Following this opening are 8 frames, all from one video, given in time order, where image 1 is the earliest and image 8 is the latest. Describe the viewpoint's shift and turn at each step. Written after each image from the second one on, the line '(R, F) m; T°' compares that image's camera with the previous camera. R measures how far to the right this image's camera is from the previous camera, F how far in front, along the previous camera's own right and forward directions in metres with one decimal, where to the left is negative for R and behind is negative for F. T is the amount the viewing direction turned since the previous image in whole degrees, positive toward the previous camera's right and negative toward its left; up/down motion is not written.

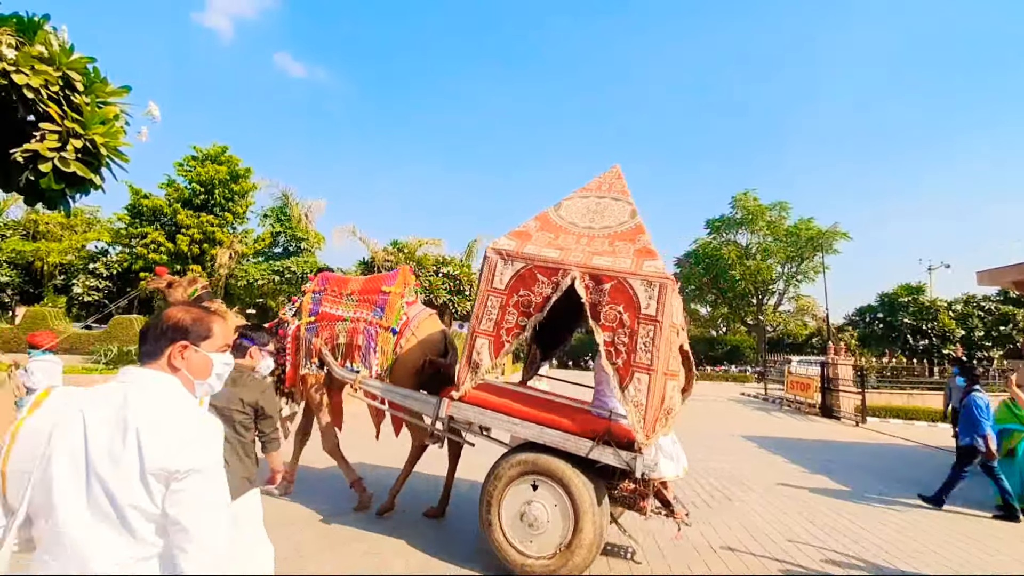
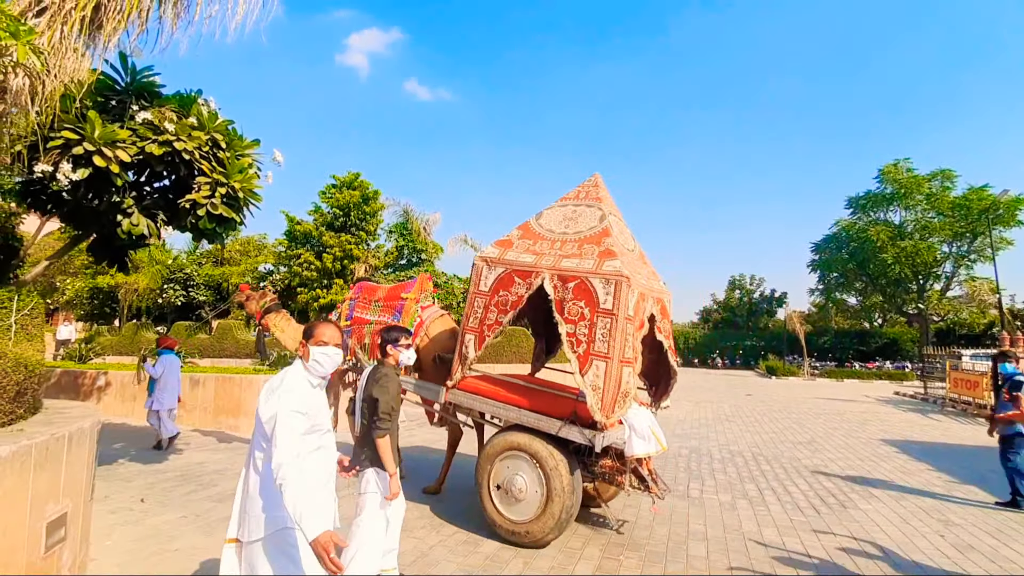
(+0.7, -0.2) m; -14°
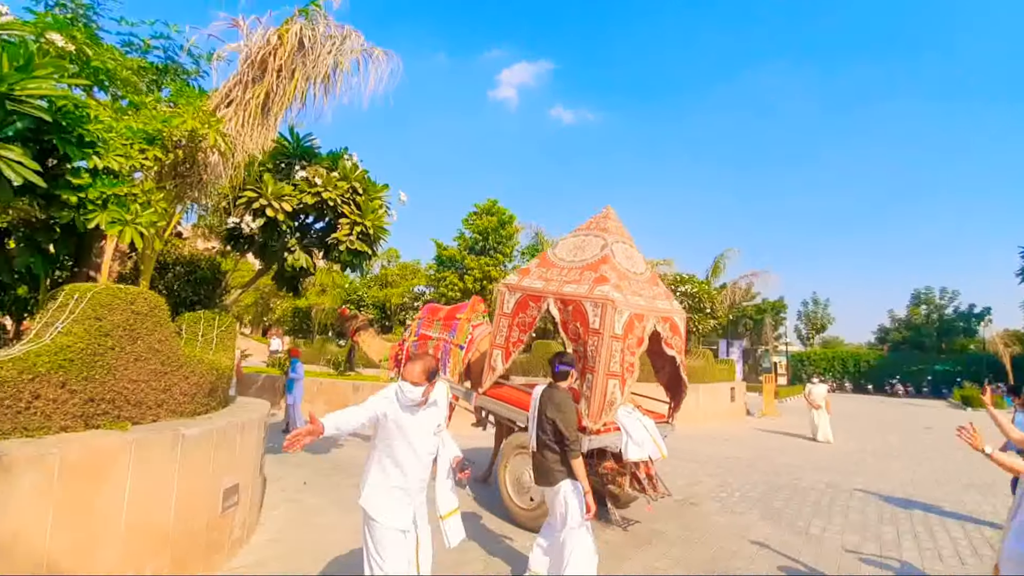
(+0.7, -0.3) m; -16°
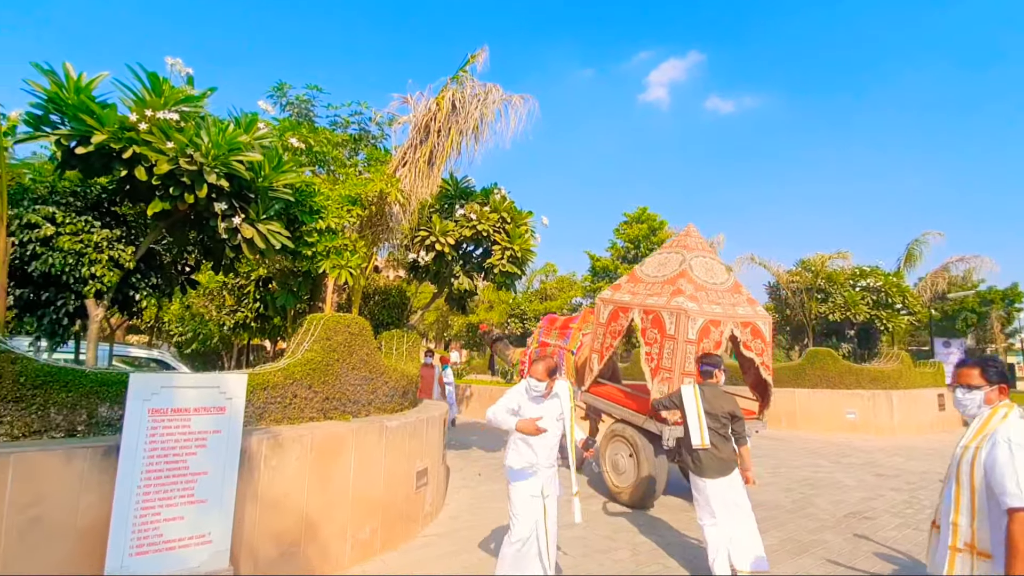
(+0.3, -0.6) m; -18°
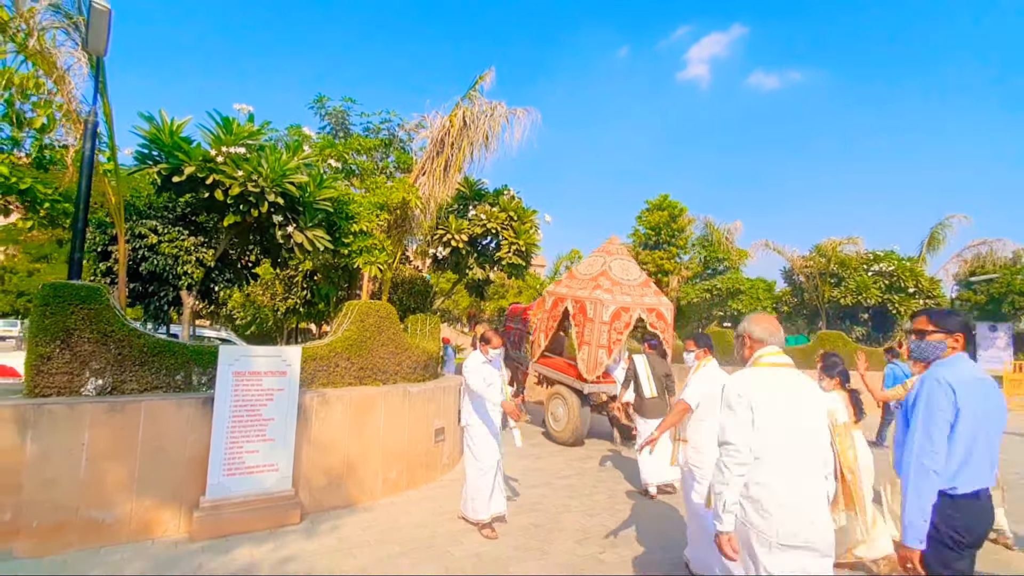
(+0.5, -1.2) m; -4°
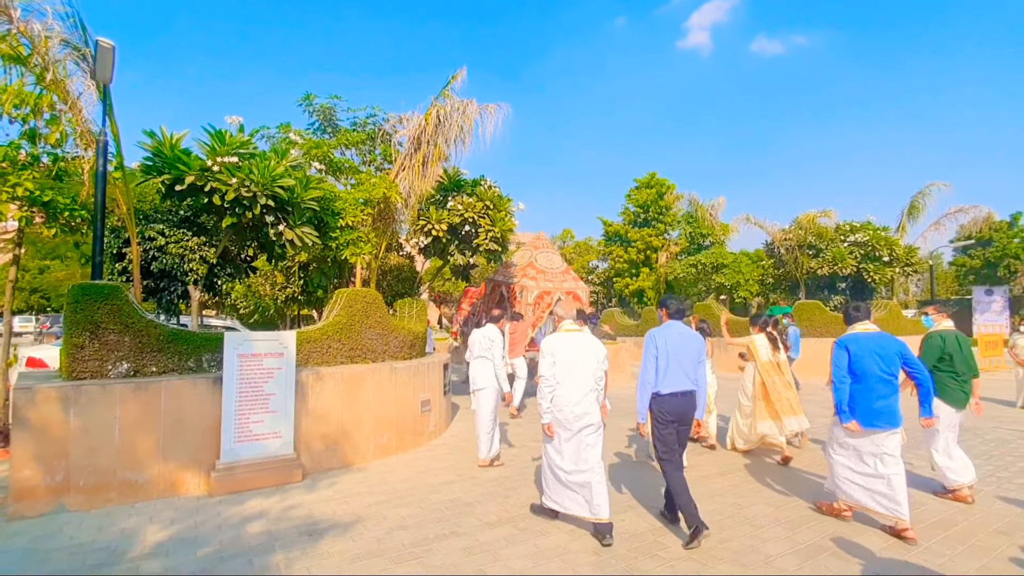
(+0.5, -0.8) m; 0°
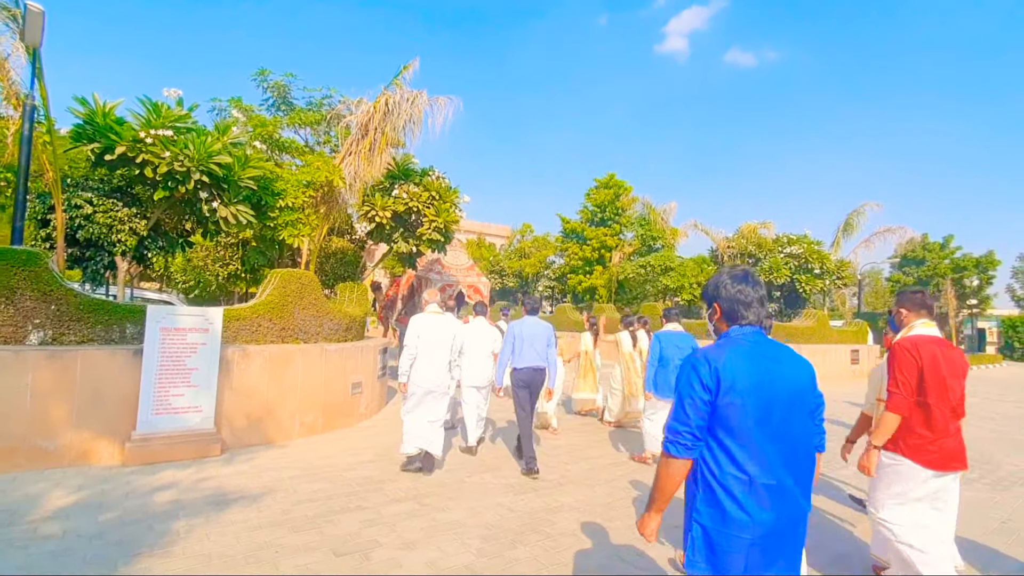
(+0.5, -0.3) m; +4°
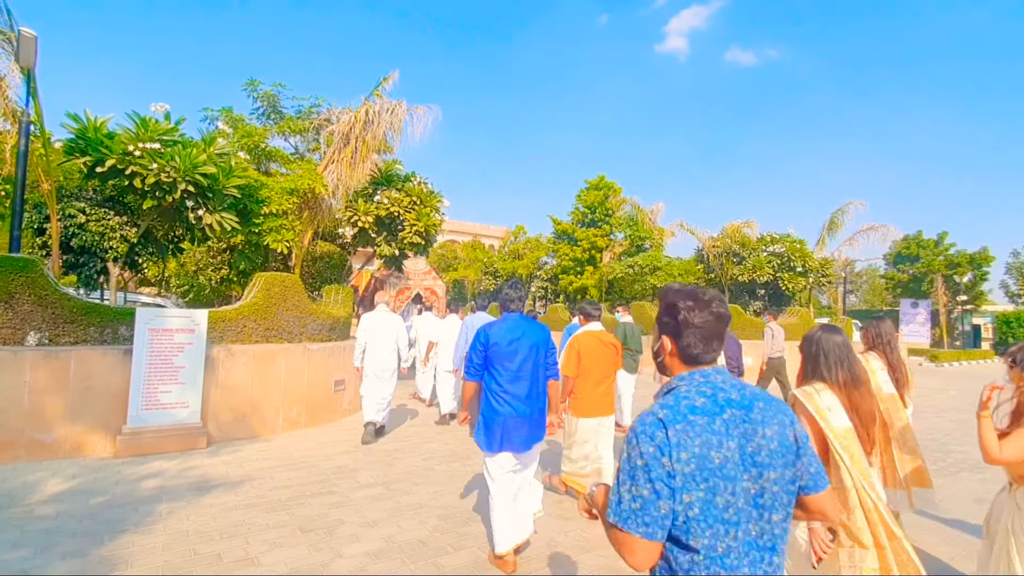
(+0.5, -0.4) m; 0°
